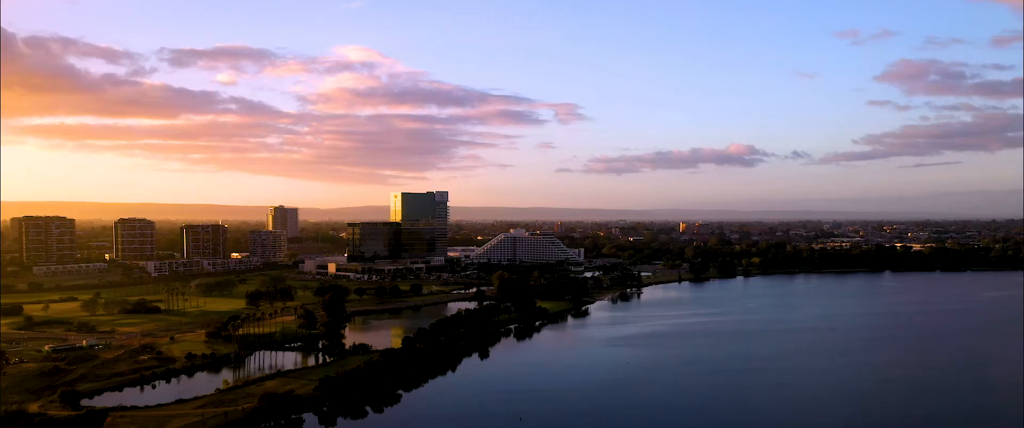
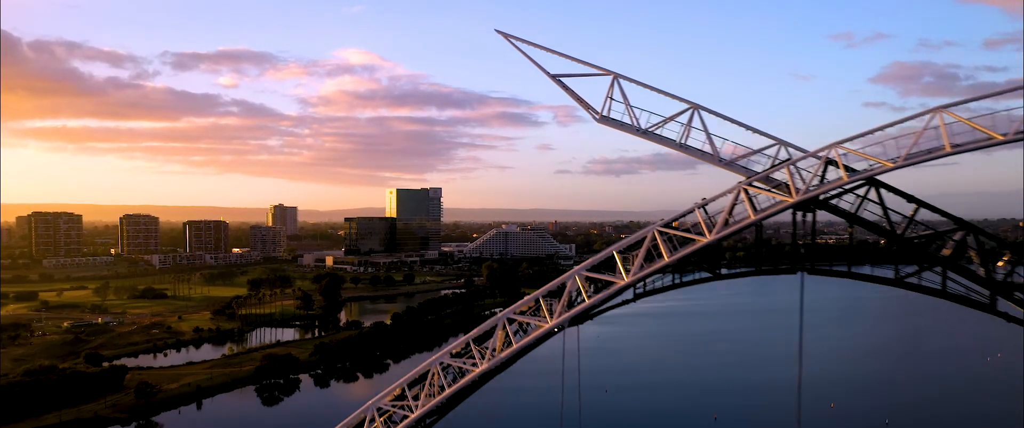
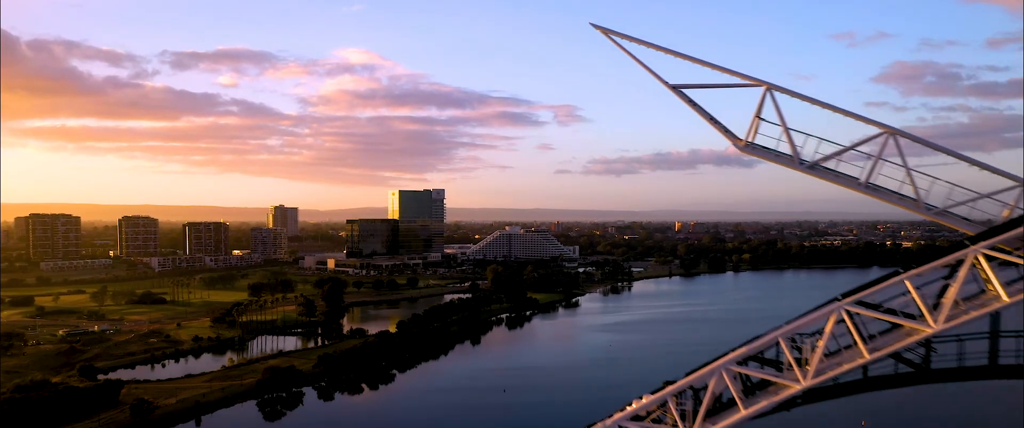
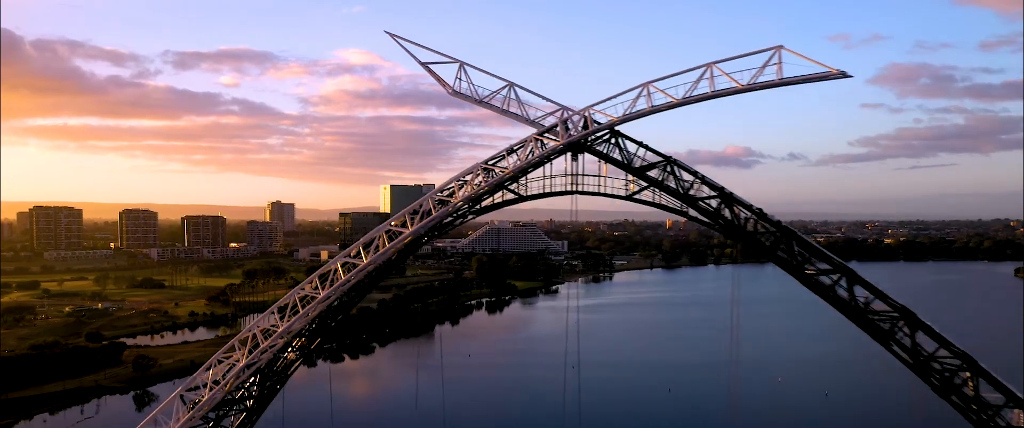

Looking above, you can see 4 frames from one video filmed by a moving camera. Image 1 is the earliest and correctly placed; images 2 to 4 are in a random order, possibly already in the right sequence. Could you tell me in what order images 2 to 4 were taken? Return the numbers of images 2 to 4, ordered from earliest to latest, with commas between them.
3, 2, 4
